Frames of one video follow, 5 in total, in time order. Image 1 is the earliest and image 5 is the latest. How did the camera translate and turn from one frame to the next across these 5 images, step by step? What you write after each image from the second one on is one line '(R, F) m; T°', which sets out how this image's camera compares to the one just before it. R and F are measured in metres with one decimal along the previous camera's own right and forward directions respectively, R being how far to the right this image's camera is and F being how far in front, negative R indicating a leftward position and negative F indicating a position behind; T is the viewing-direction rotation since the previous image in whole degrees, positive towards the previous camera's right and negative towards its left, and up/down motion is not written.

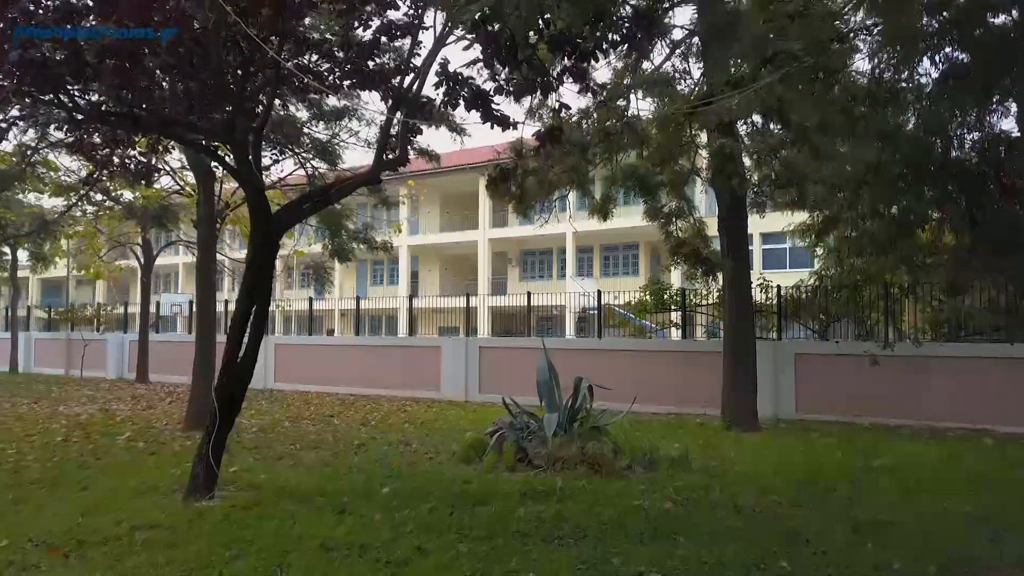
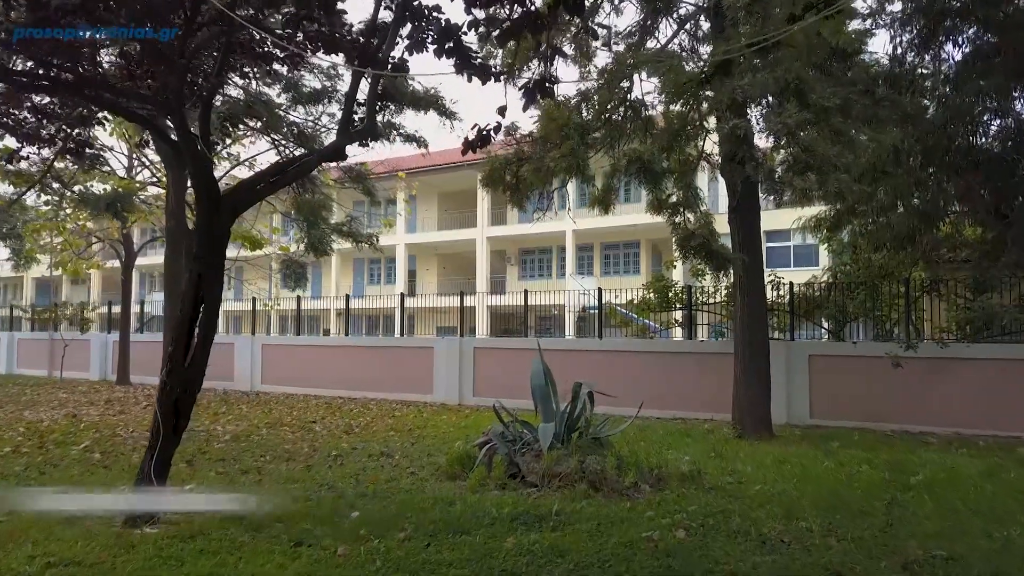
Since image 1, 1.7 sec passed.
(+0.1, +0.8) m; 0°
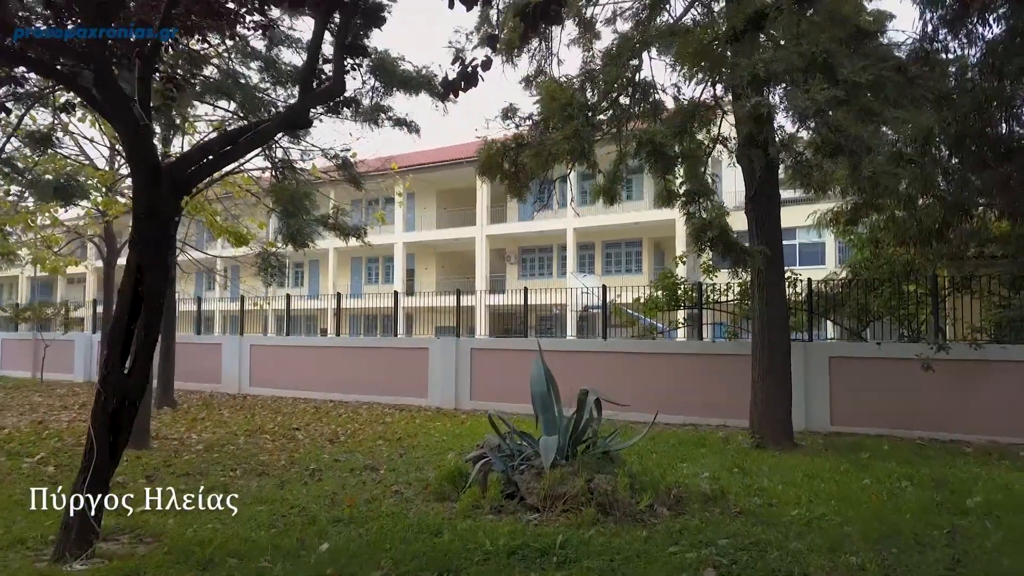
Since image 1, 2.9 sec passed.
(0.0, +0.8) m; 0°
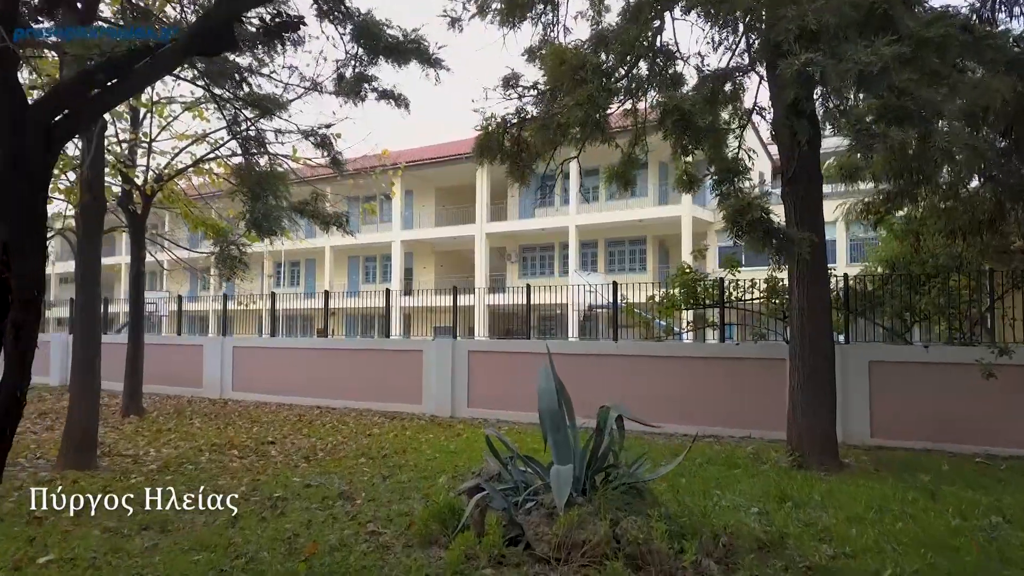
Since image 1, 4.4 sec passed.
(0.0, +1.2) m; 0°
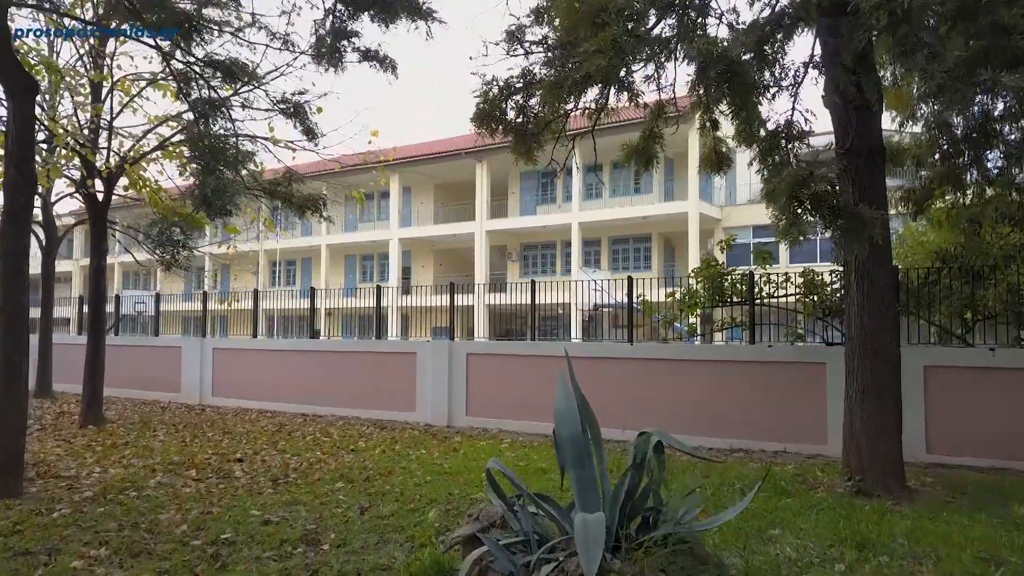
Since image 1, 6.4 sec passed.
(0.0, +1.3) m; 0°
